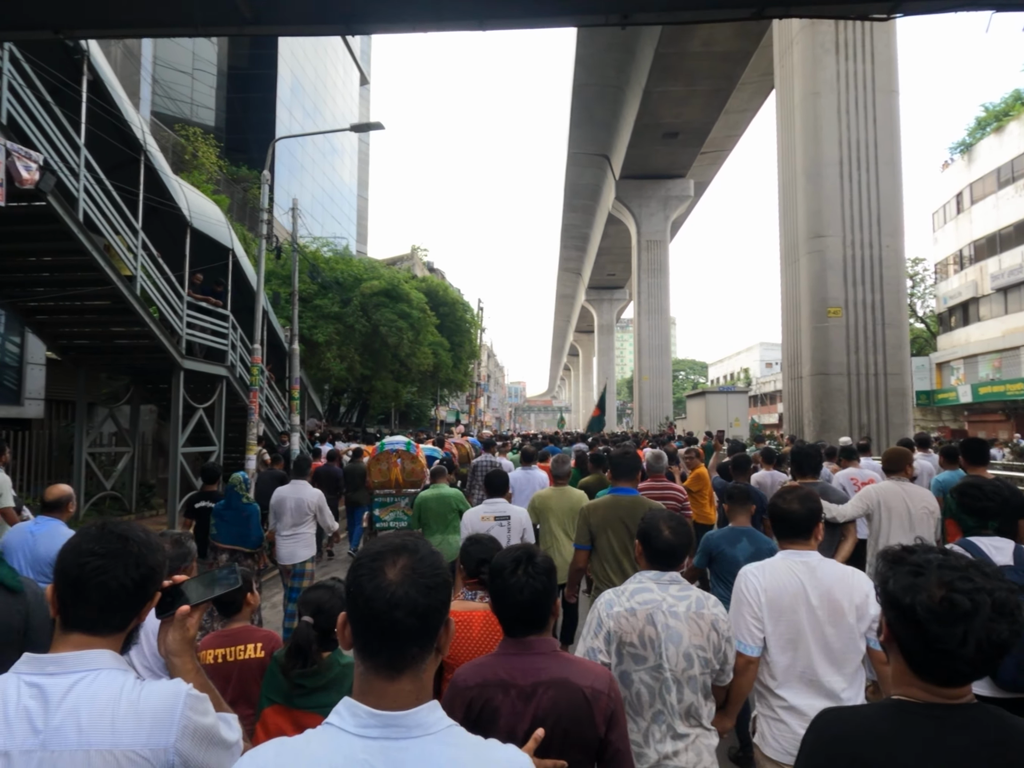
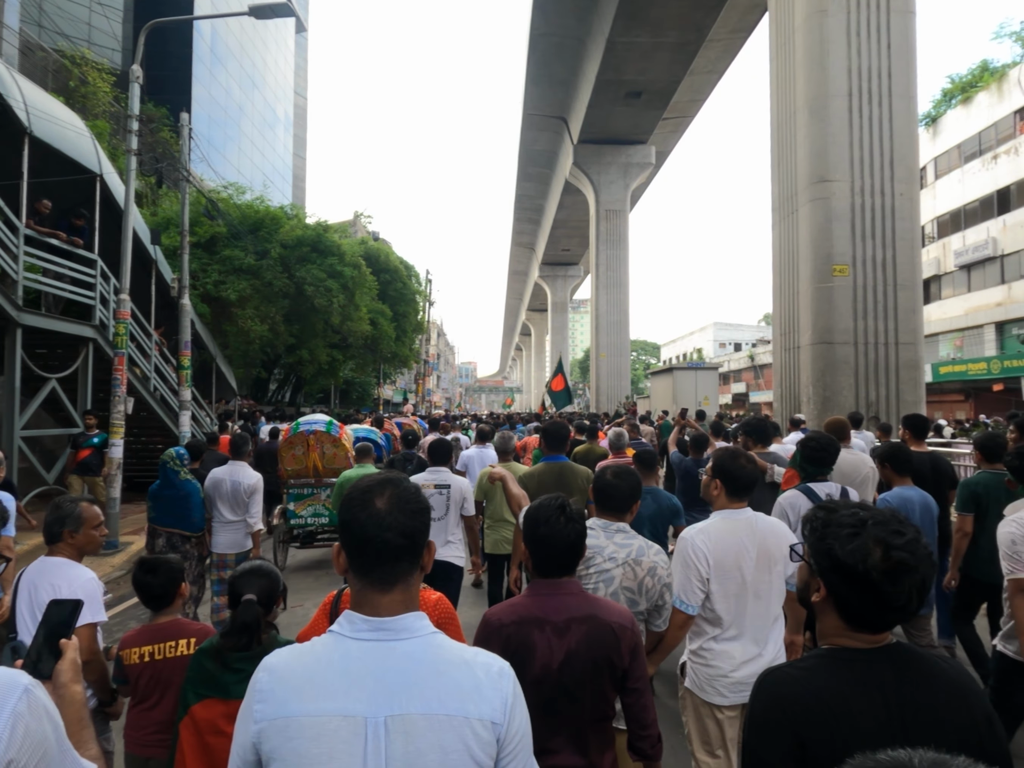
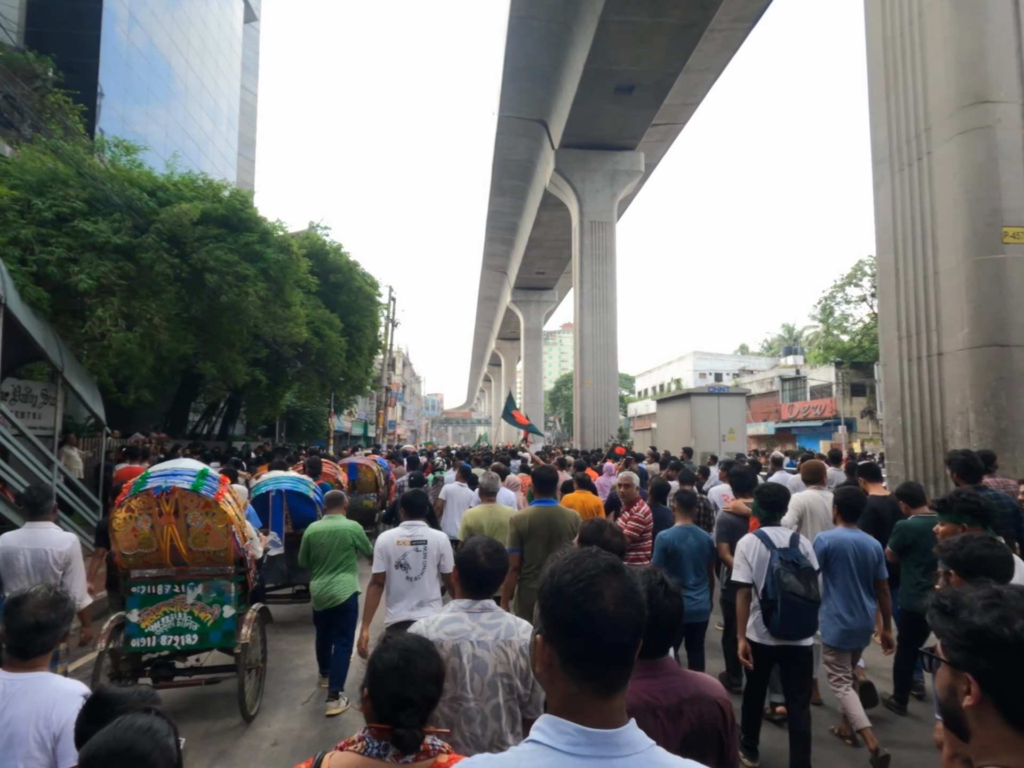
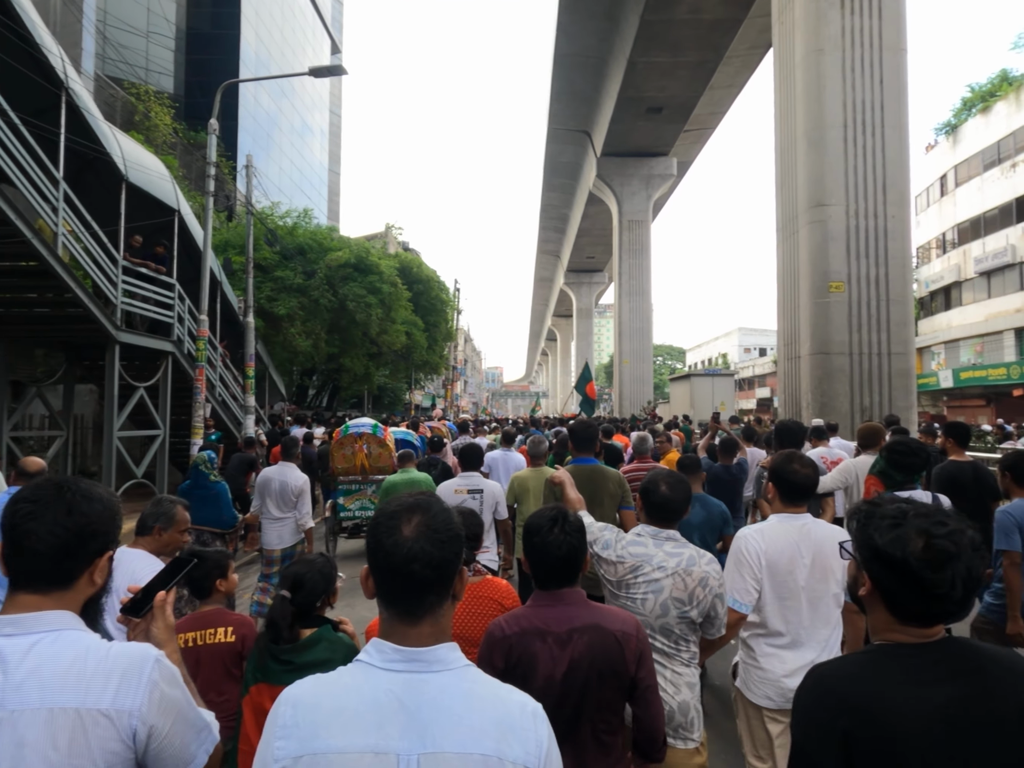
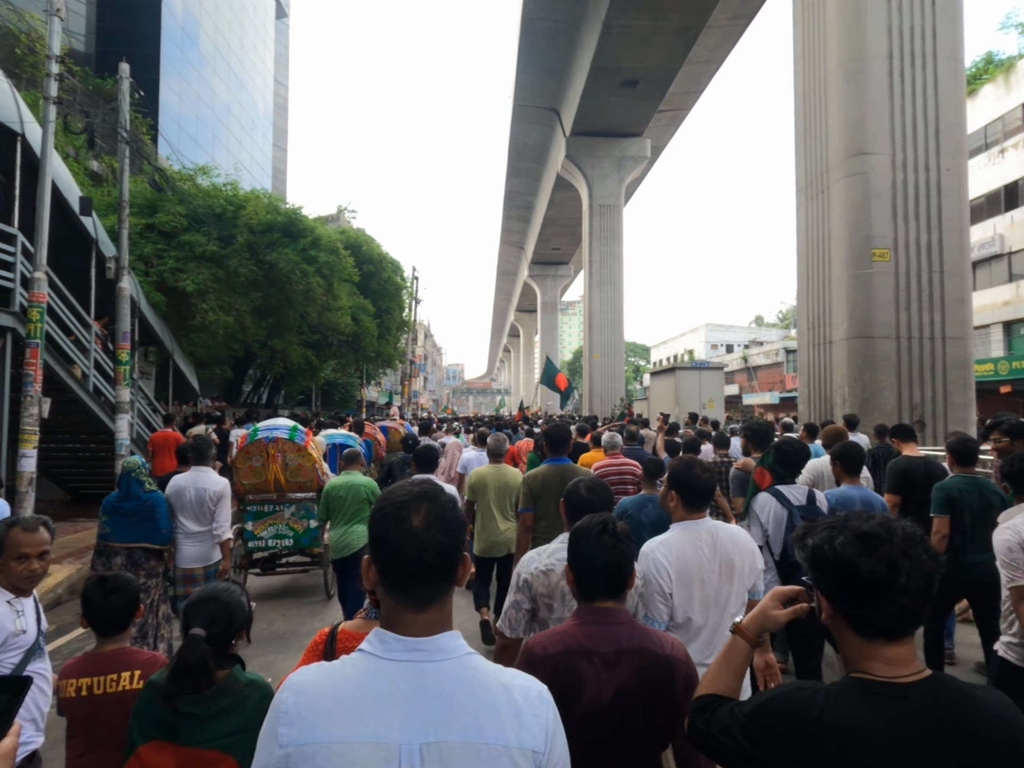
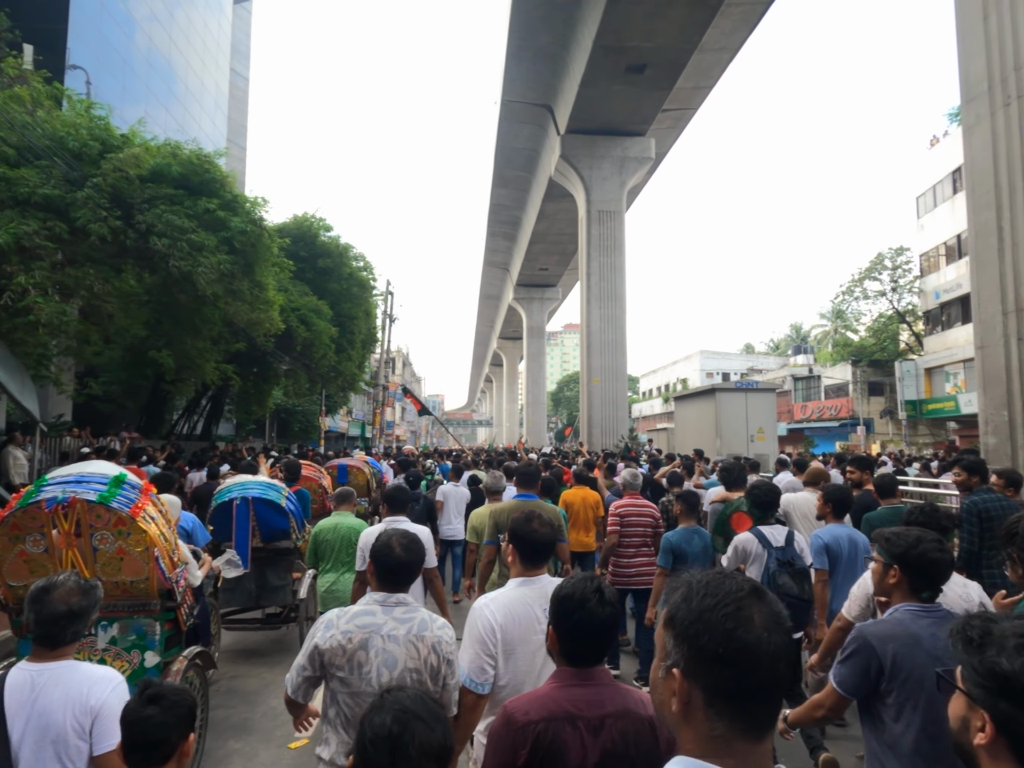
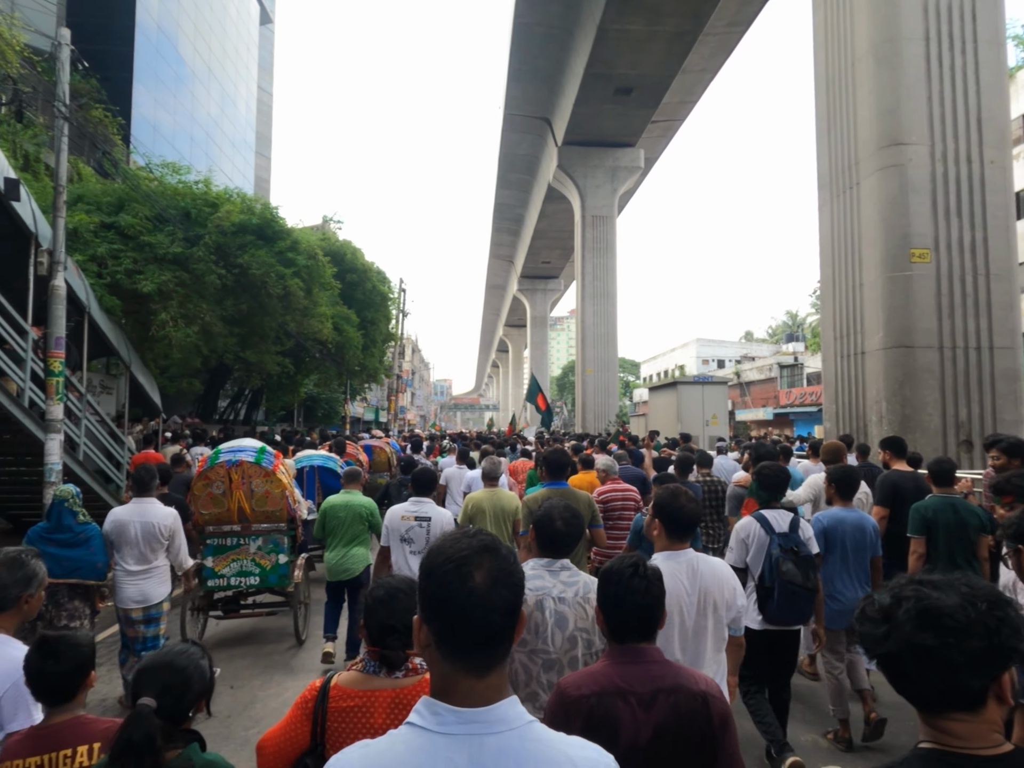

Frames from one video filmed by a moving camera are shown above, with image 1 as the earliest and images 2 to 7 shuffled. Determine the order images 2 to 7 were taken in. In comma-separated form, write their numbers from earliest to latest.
4, 2, 5, 7, 3, 6
